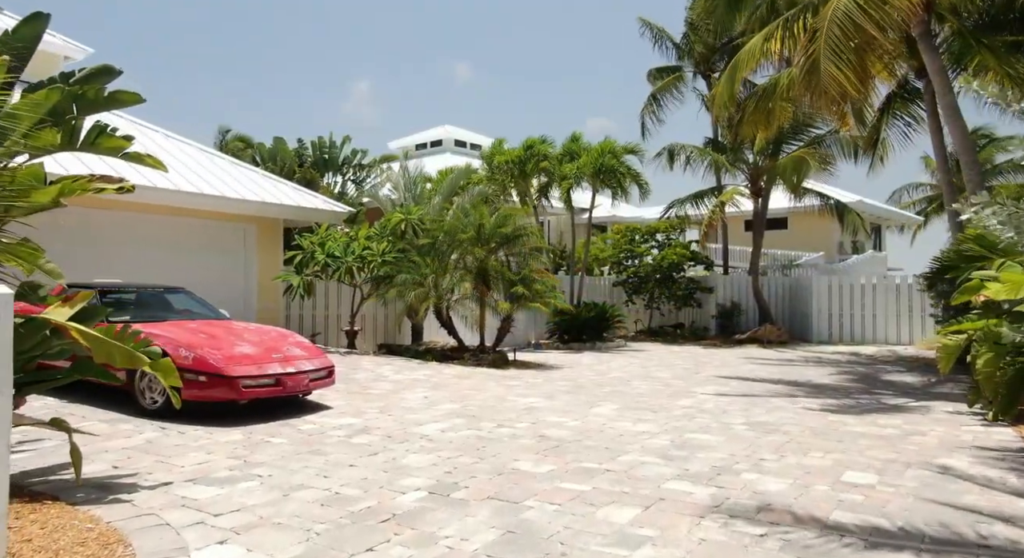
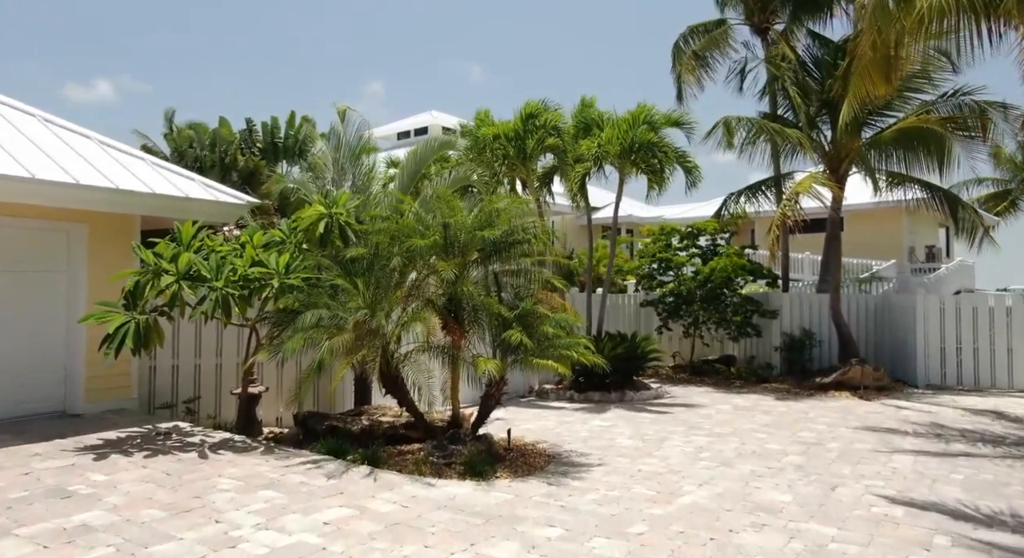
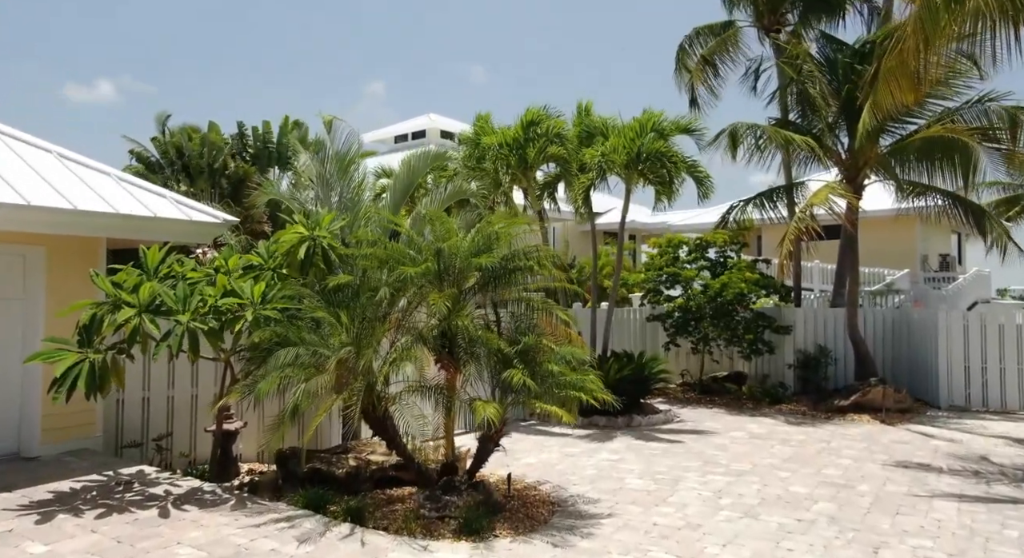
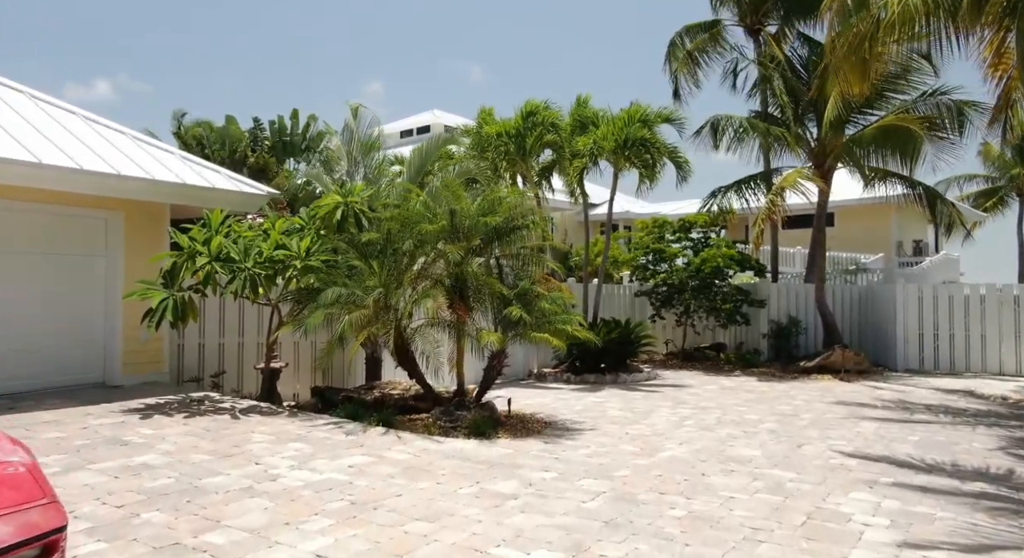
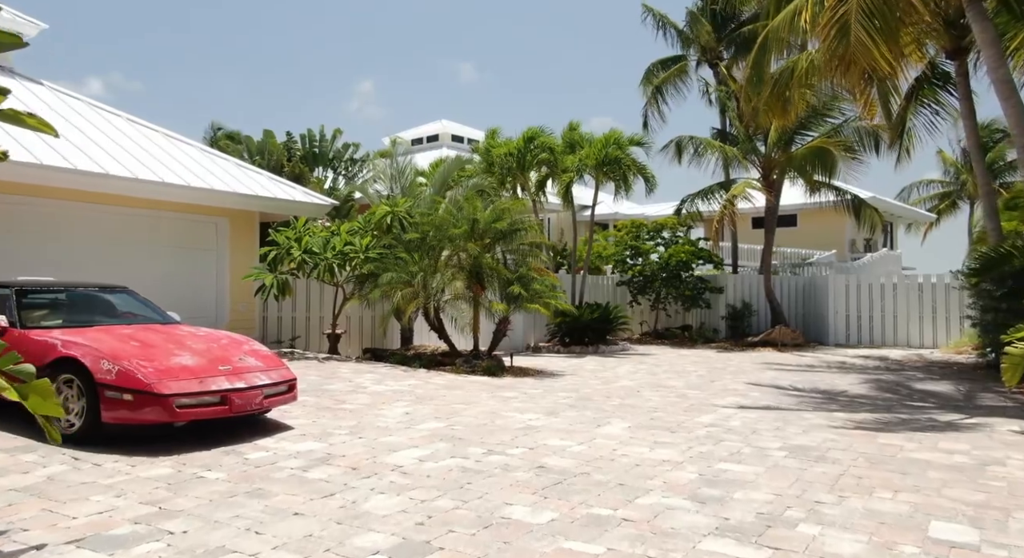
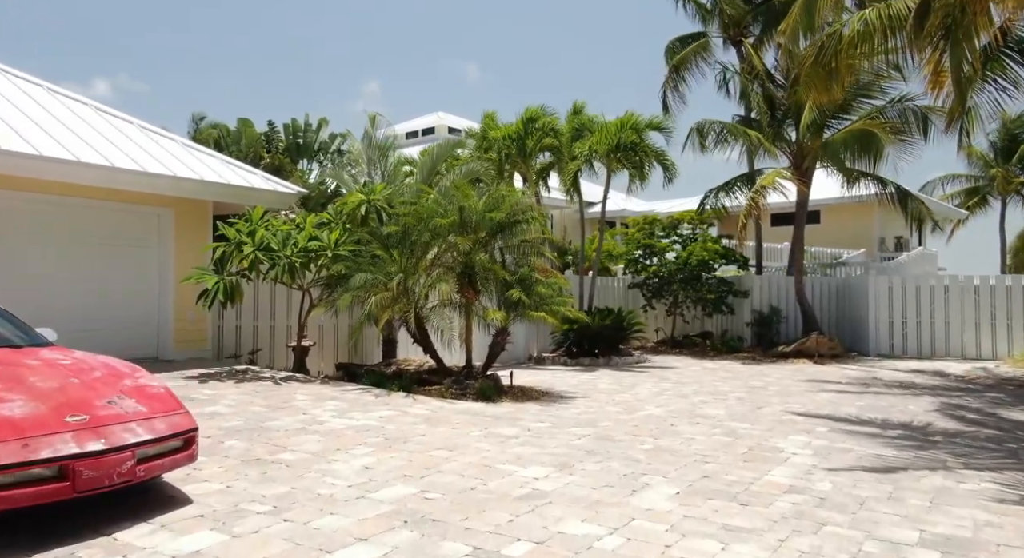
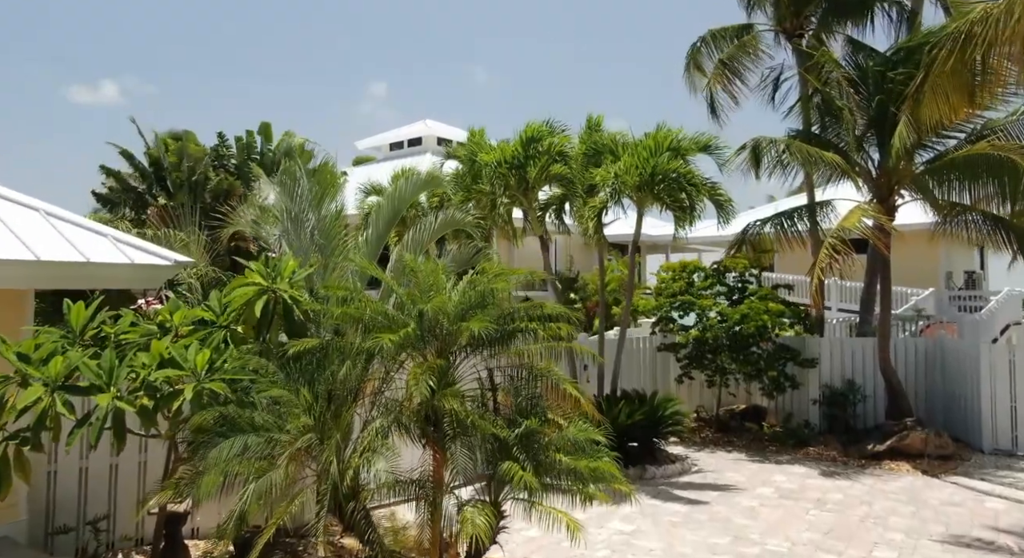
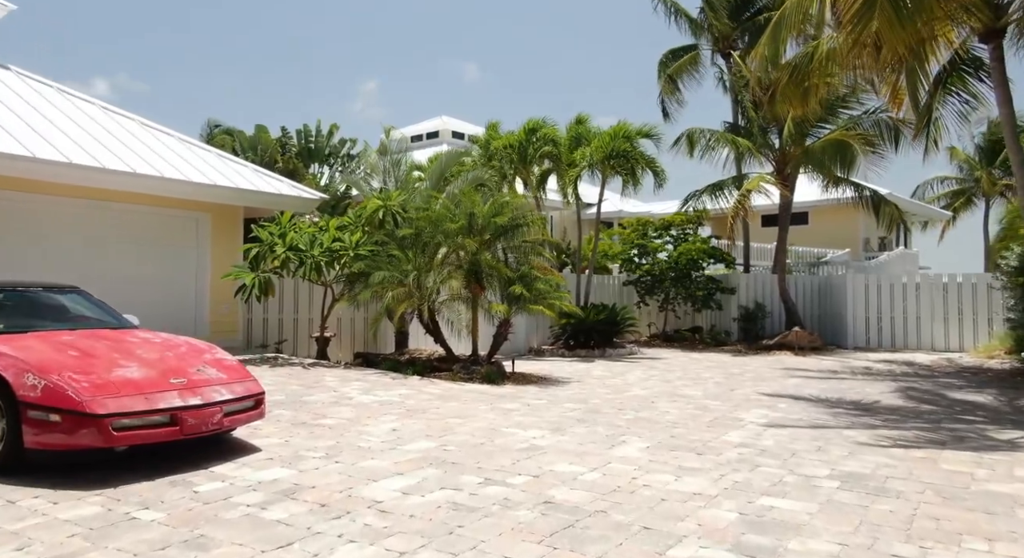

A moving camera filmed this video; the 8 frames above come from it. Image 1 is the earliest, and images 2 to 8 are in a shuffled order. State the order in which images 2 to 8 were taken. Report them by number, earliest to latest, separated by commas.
5, 8, 6, 4, 2, 3, 7
